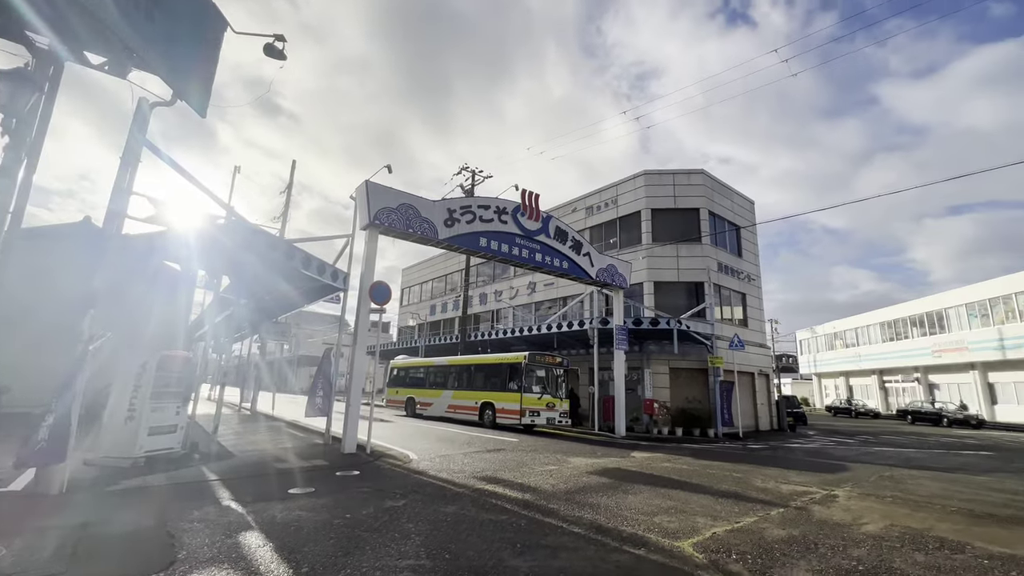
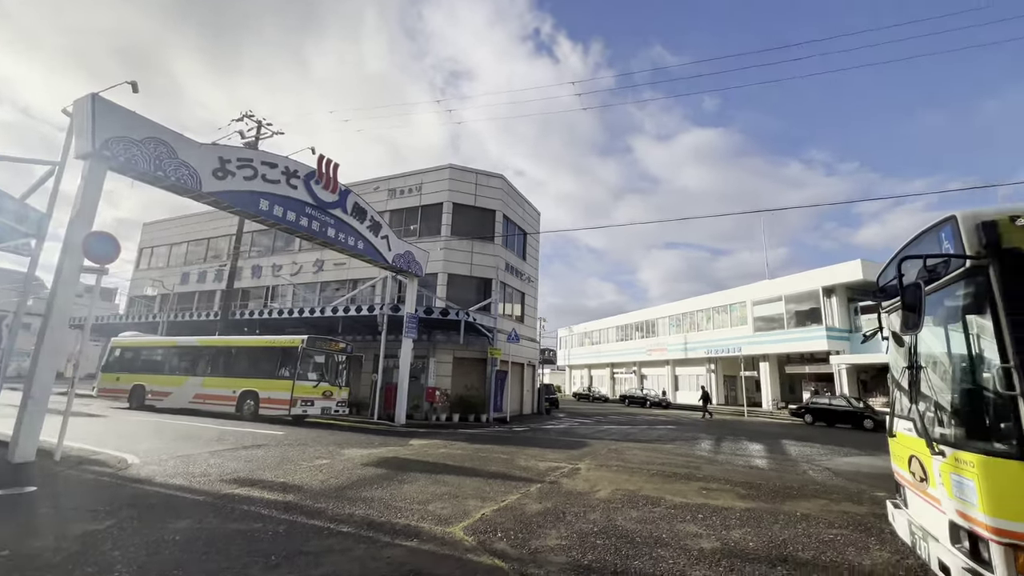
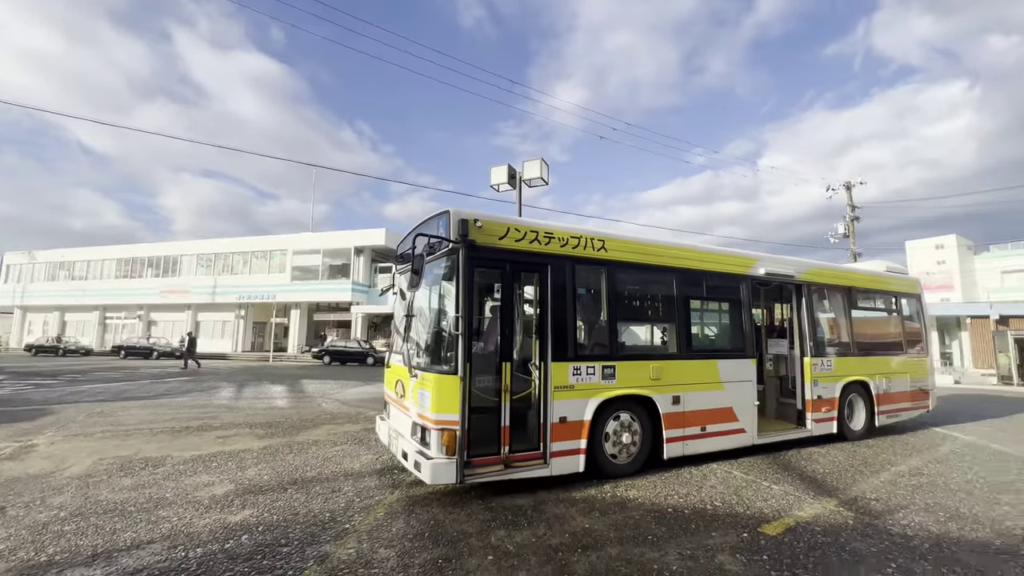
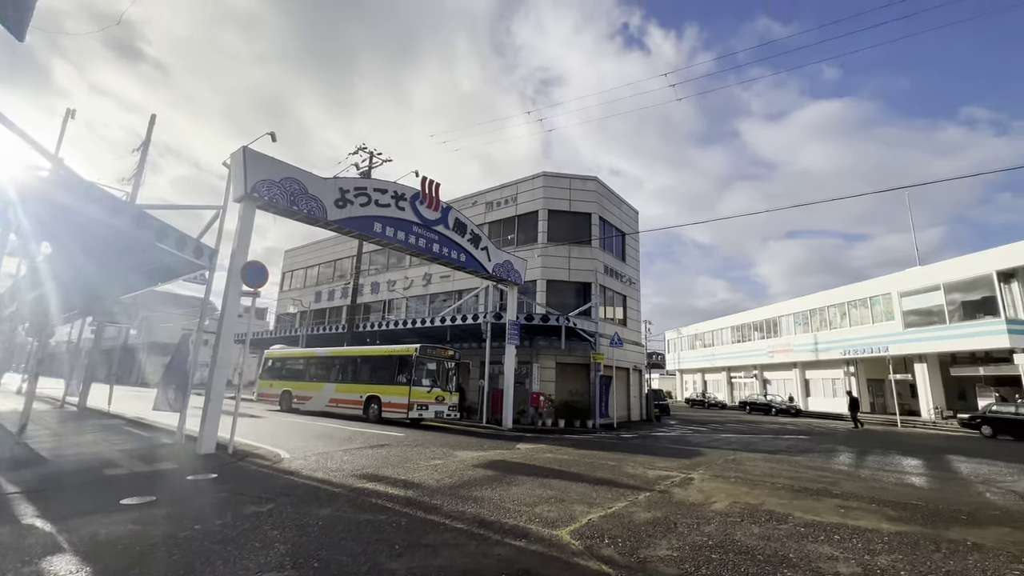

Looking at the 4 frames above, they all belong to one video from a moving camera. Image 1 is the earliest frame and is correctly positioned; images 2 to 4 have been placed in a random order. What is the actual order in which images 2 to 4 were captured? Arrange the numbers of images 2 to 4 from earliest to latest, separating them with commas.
4, 2, 3
